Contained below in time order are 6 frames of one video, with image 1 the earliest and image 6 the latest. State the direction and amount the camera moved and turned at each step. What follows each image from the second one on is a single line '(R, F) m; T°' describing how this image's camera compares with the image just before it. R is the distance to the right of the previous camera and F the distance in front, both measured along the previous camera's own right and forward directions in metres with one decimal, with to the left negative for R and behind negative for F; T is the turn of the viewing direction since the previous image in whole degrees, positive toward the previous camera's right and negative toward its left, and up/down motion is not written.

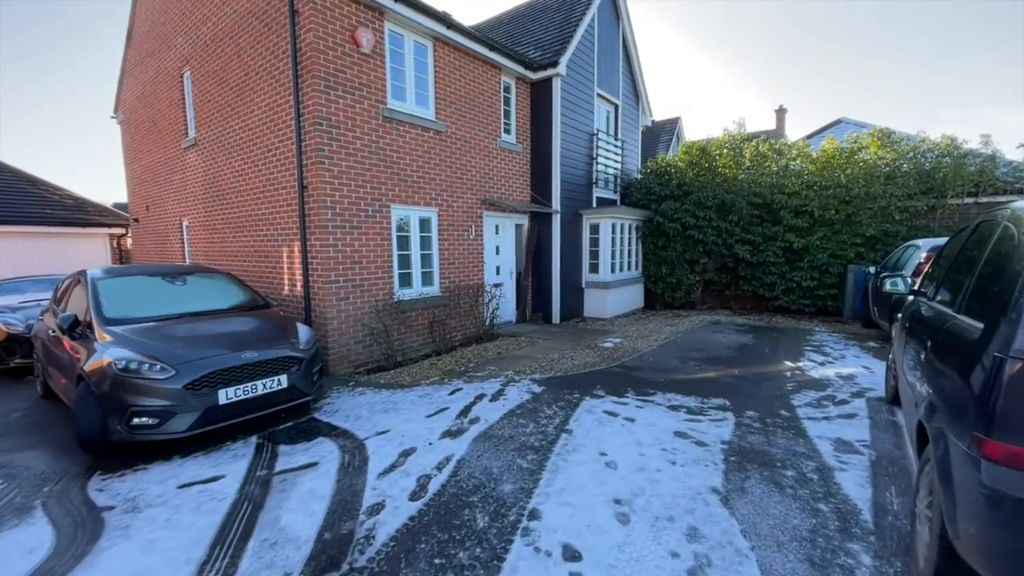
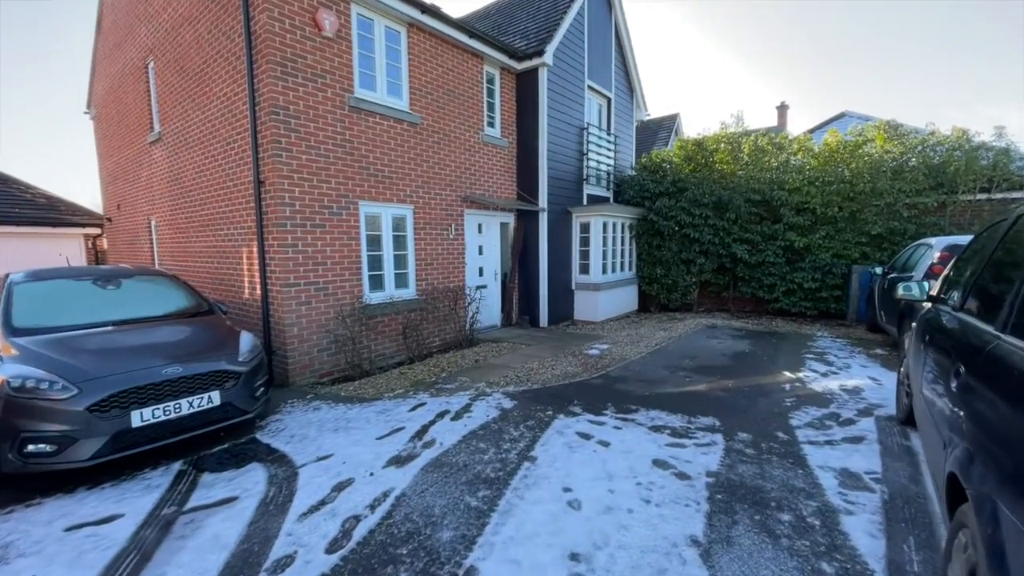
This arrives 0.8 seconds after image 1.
(+0.3, +0.5) m; 0°
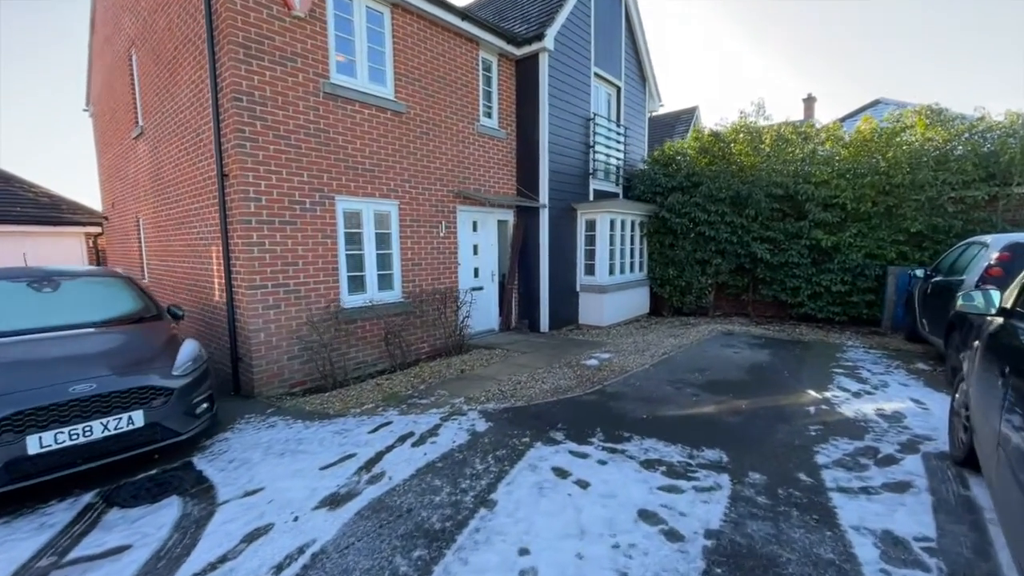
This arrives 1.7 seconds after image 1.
(+0.4, +0.6) m; -2°
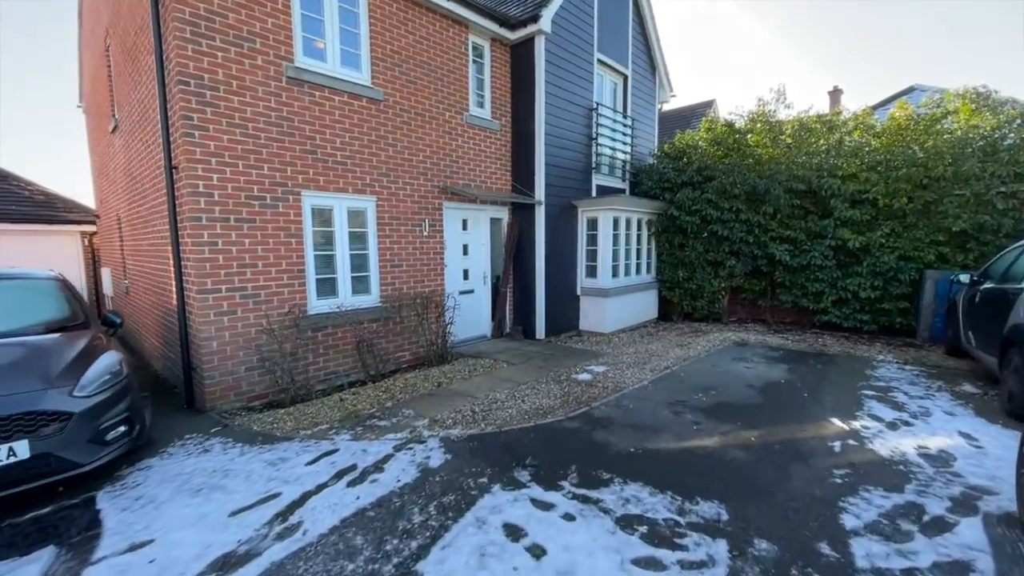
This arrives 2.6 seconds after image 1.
(+0.4, +0.6) m; -2°
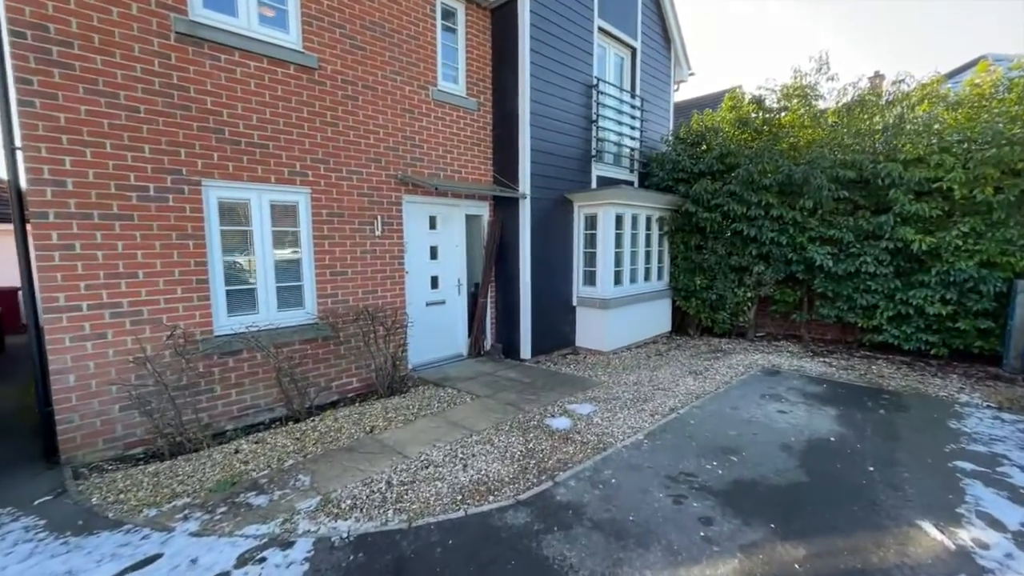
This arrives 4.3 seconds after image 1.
(+0.6, +1.2) m; -3°
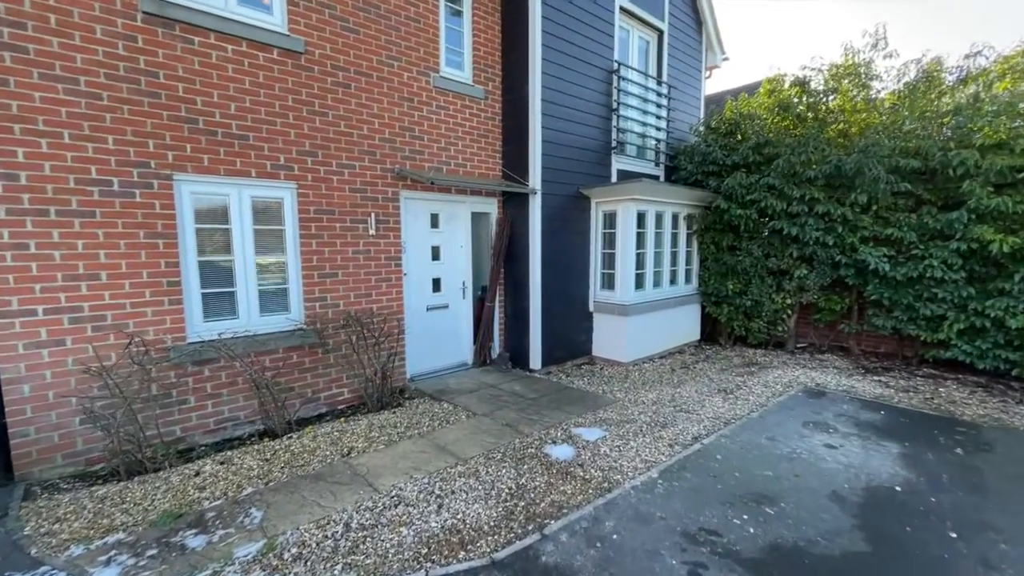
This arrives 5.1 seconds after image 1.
(+0.3, +0.5) m; -4°
